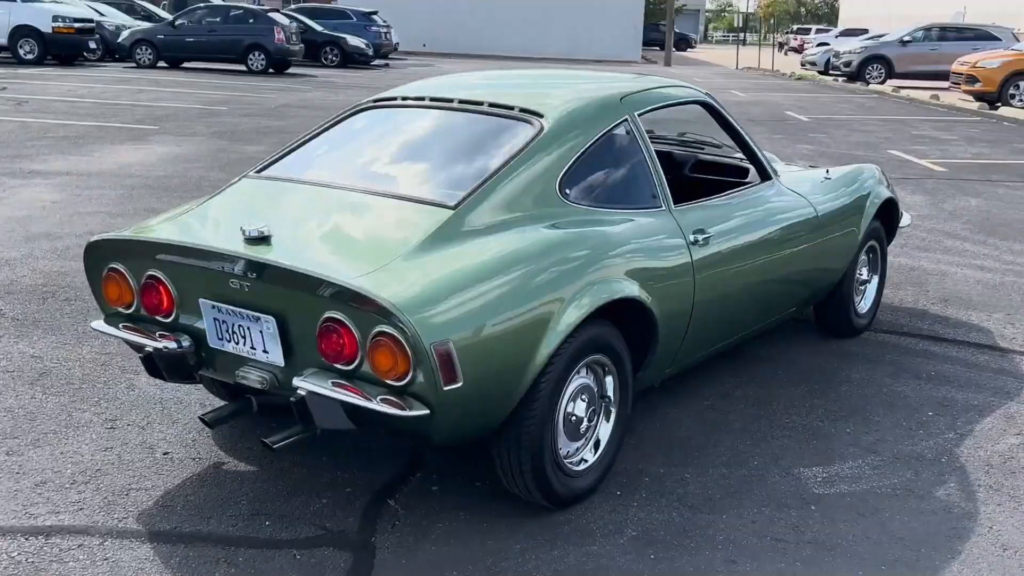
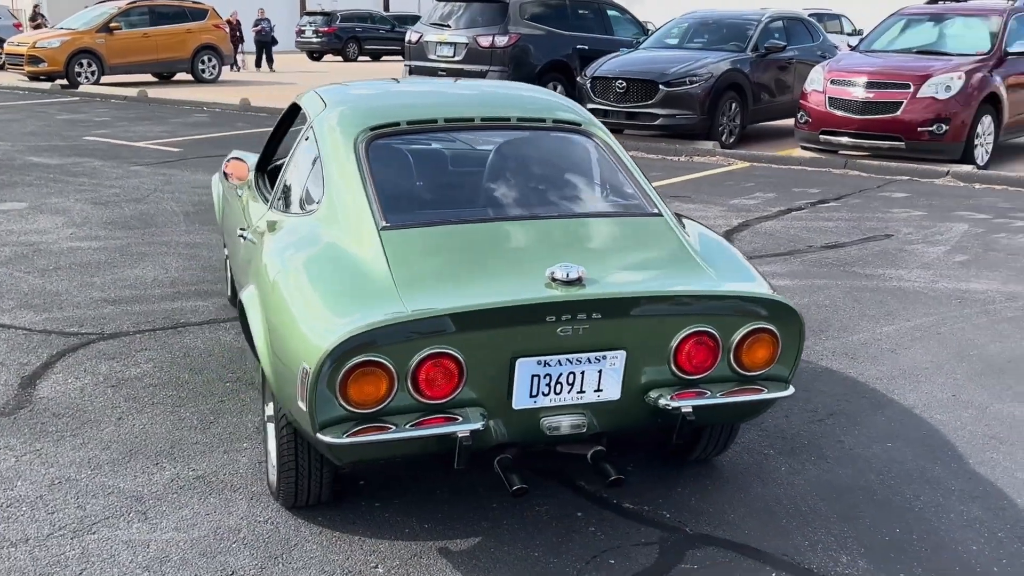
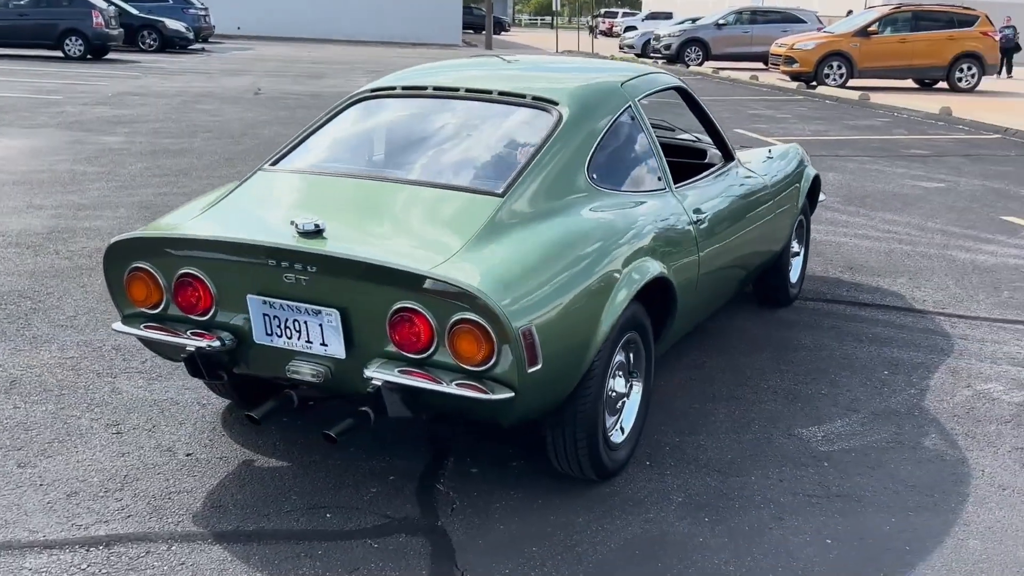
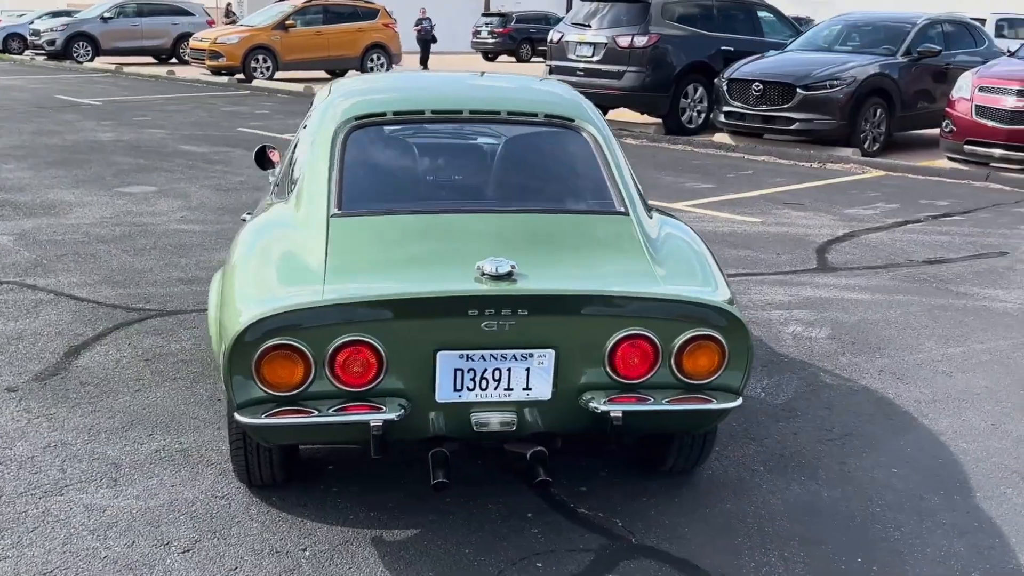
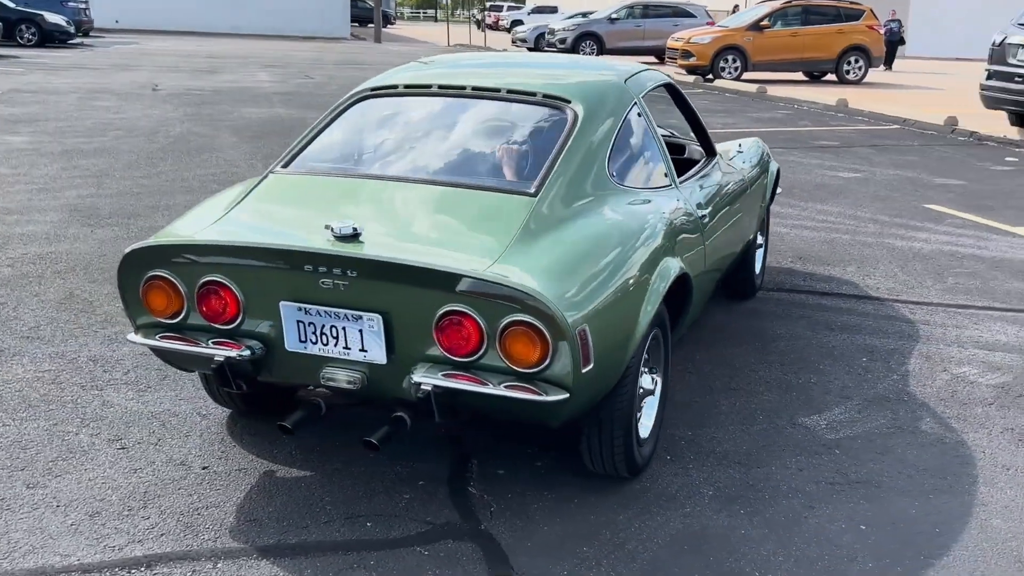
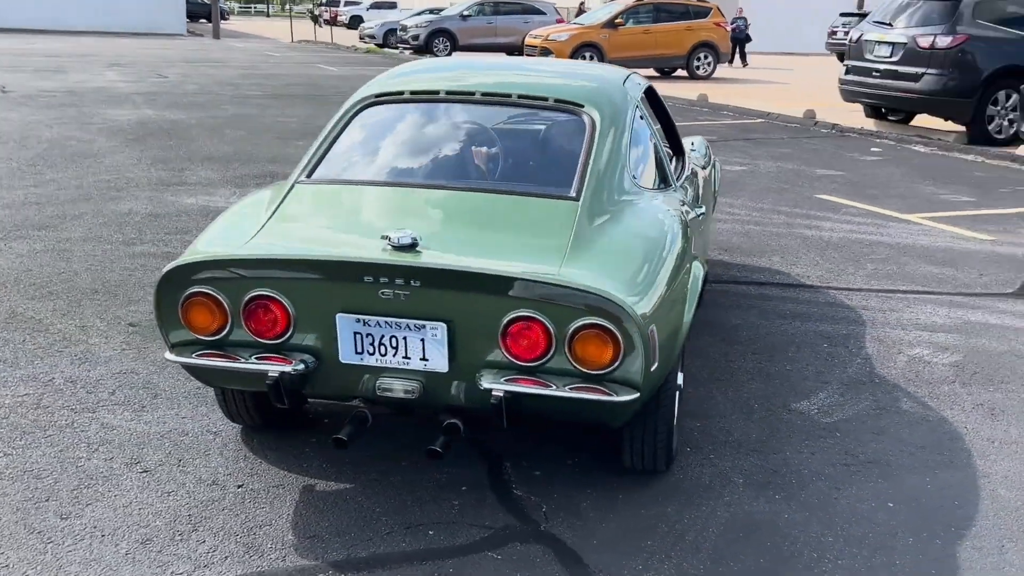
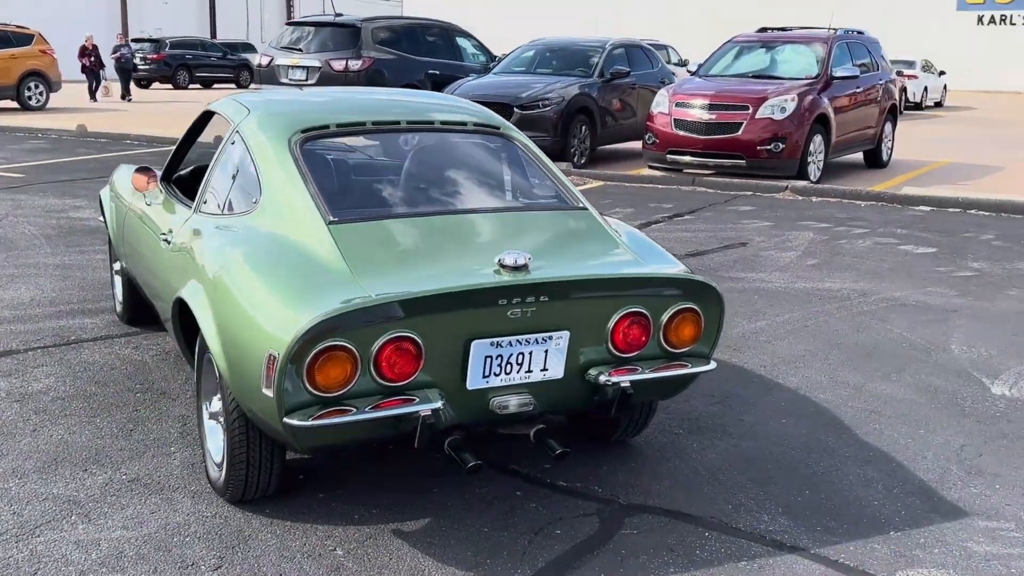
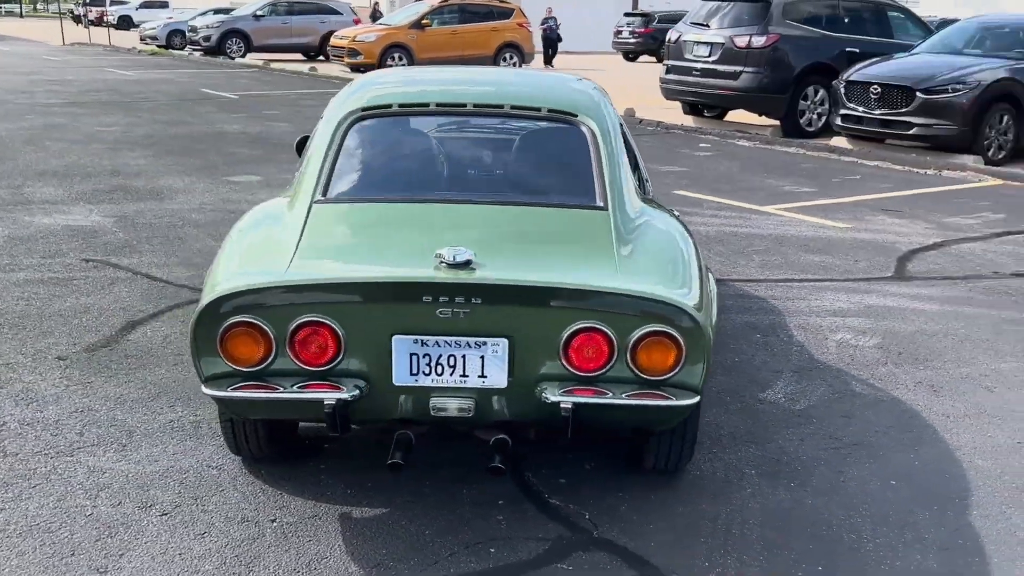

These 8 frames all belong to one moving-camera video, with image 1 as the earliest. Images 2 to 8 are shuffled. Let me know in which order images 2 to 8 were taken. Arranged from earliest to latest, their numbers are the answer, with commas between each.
3, 5, 6, 8, 4, 2, 7
